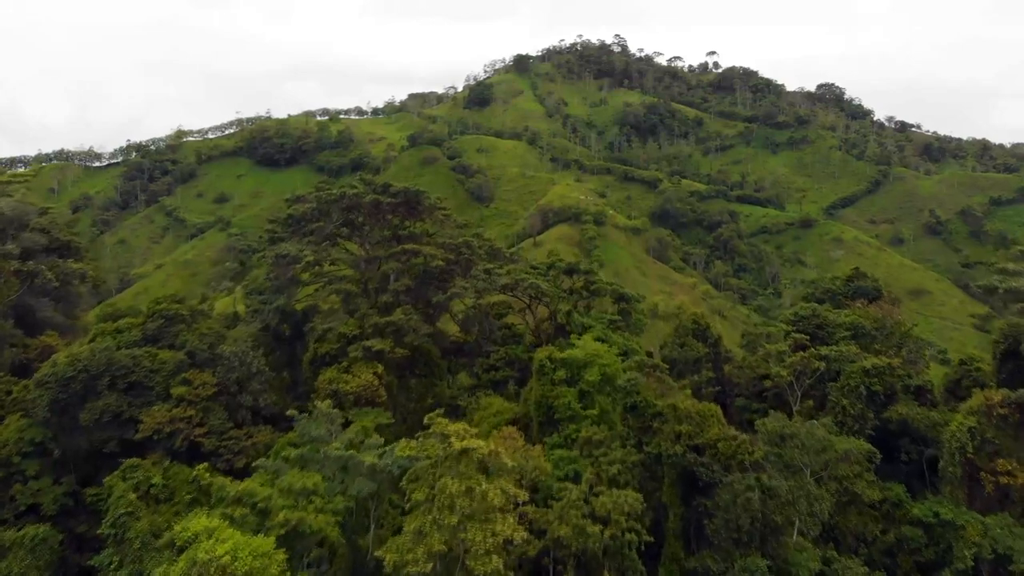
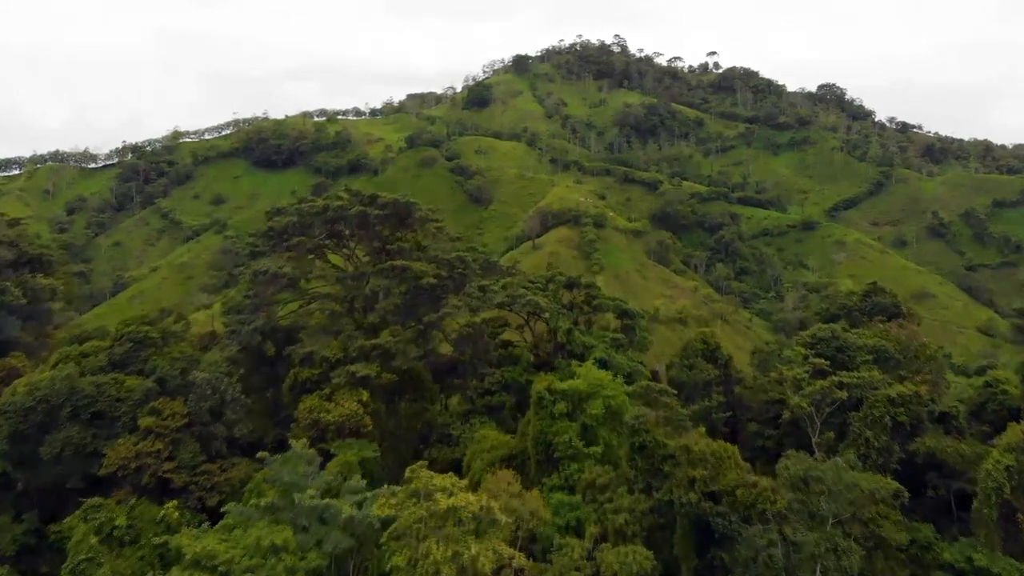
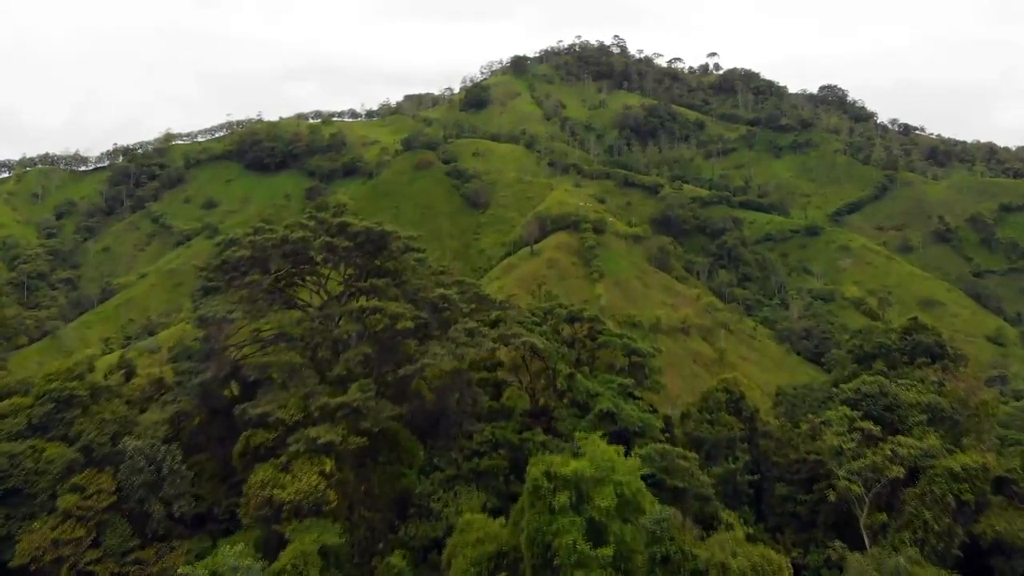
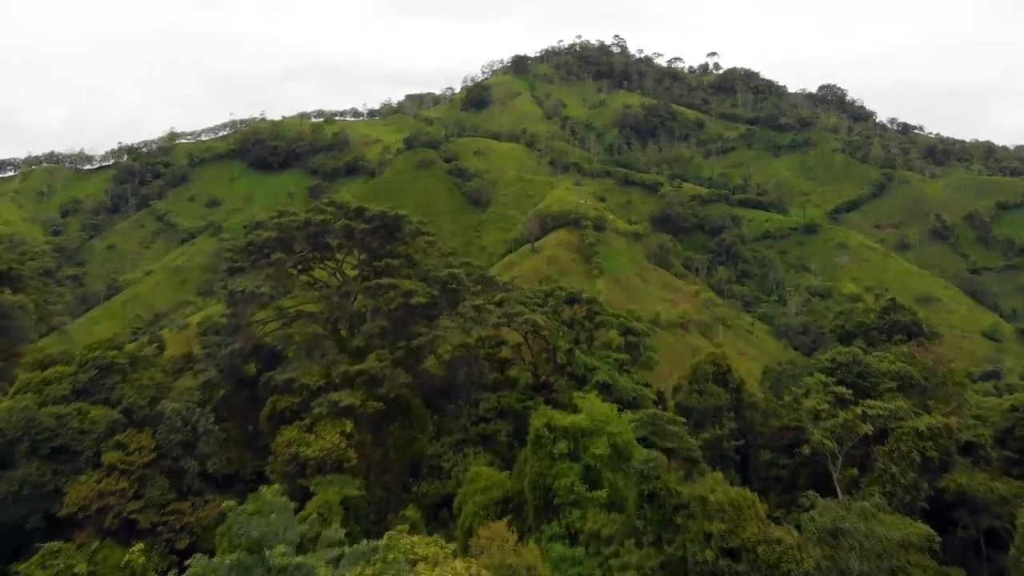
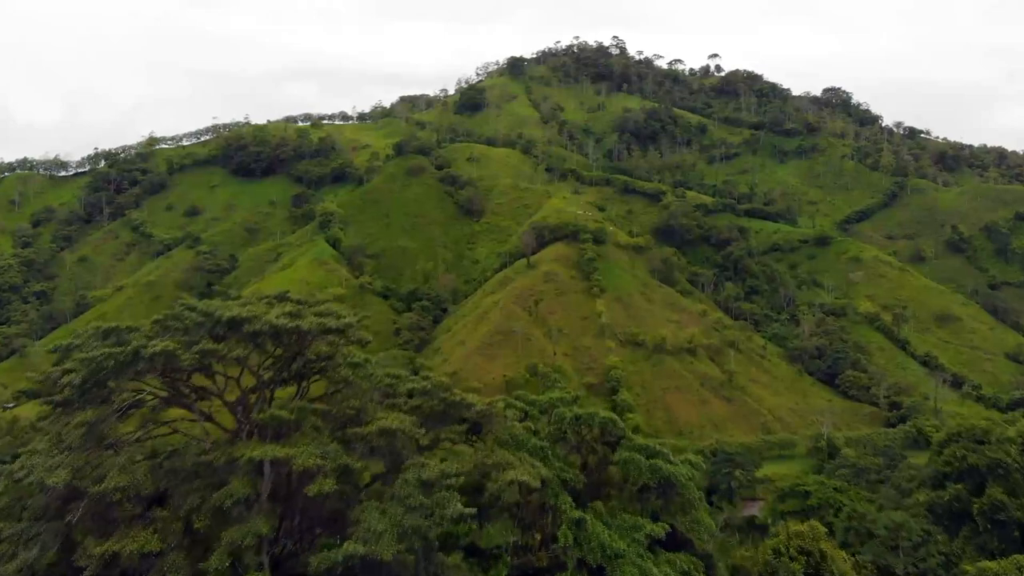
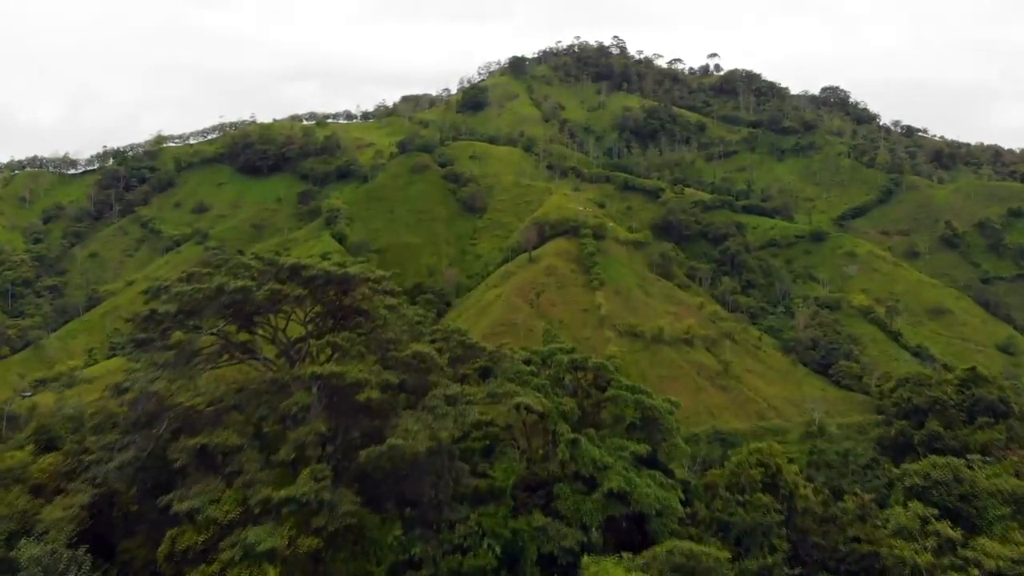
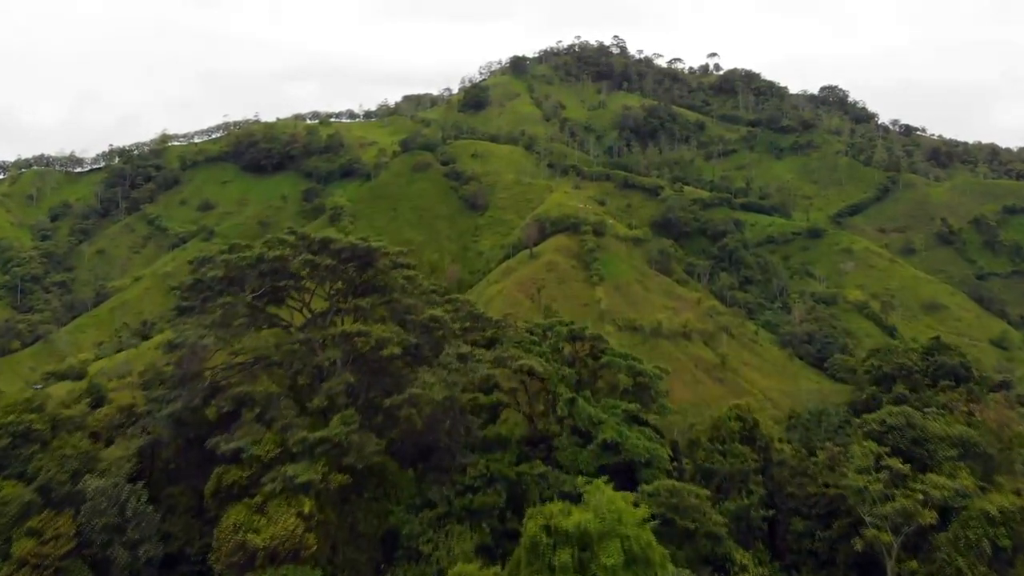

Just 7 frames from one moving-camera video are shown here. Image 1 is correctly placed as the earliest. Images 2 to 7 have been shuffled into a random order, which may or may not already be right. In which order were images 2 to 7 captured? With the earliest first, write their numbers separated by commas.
2, 4, 3, 7, 6, 5
